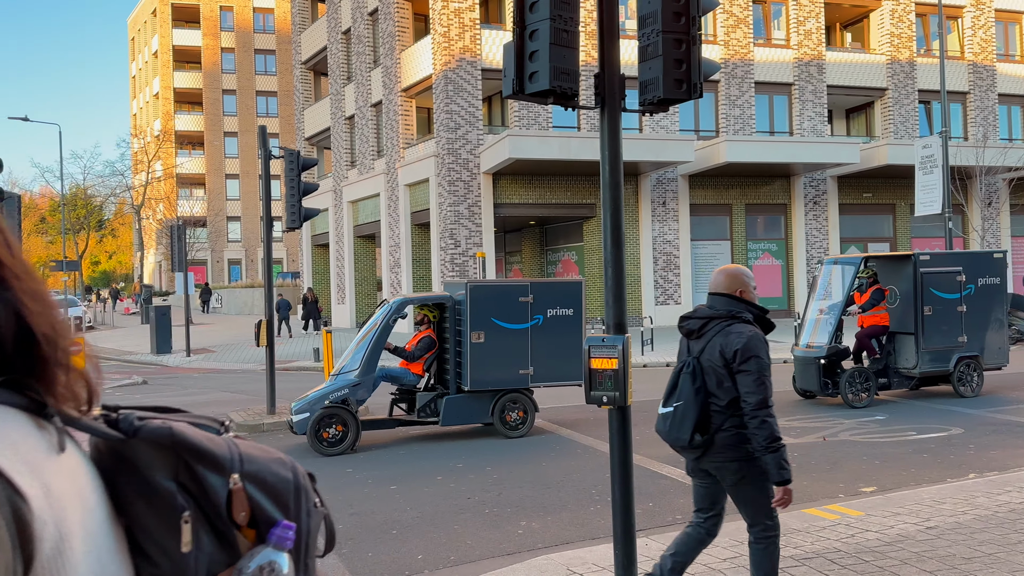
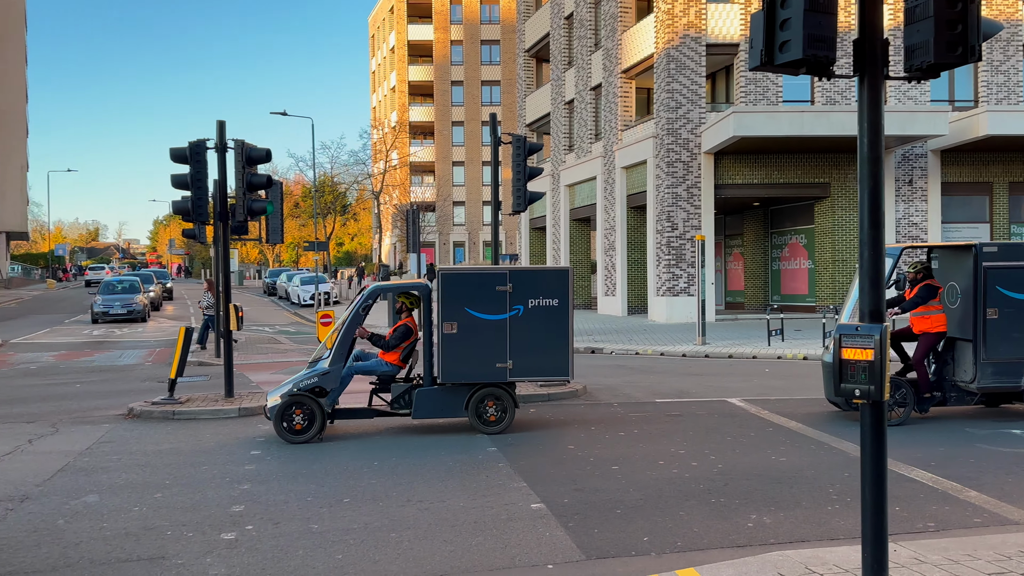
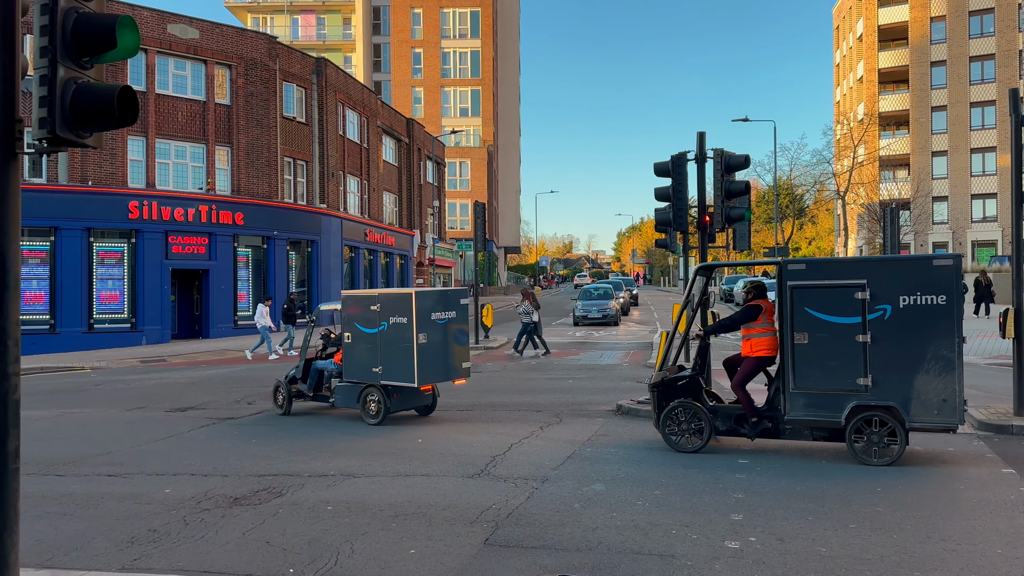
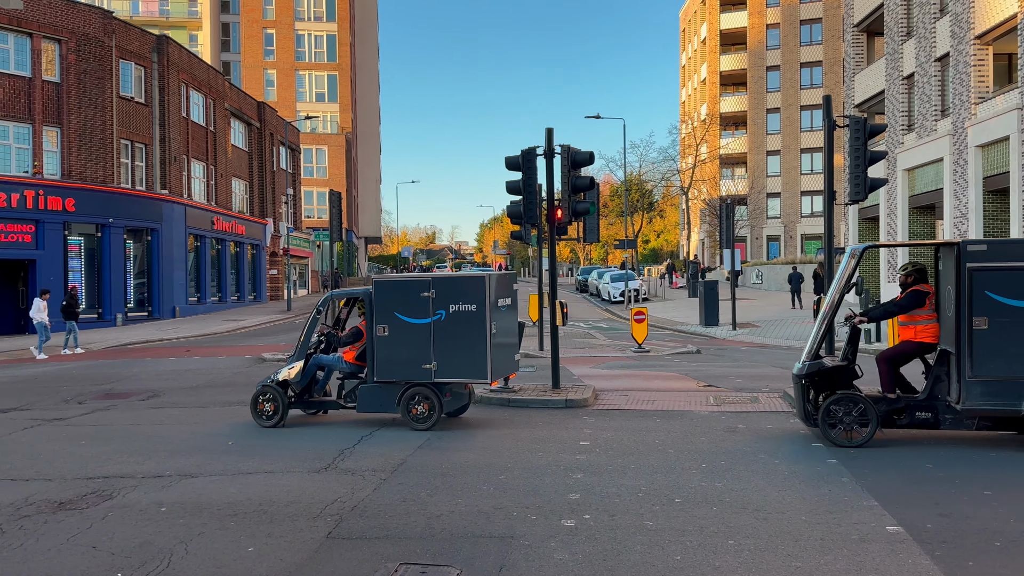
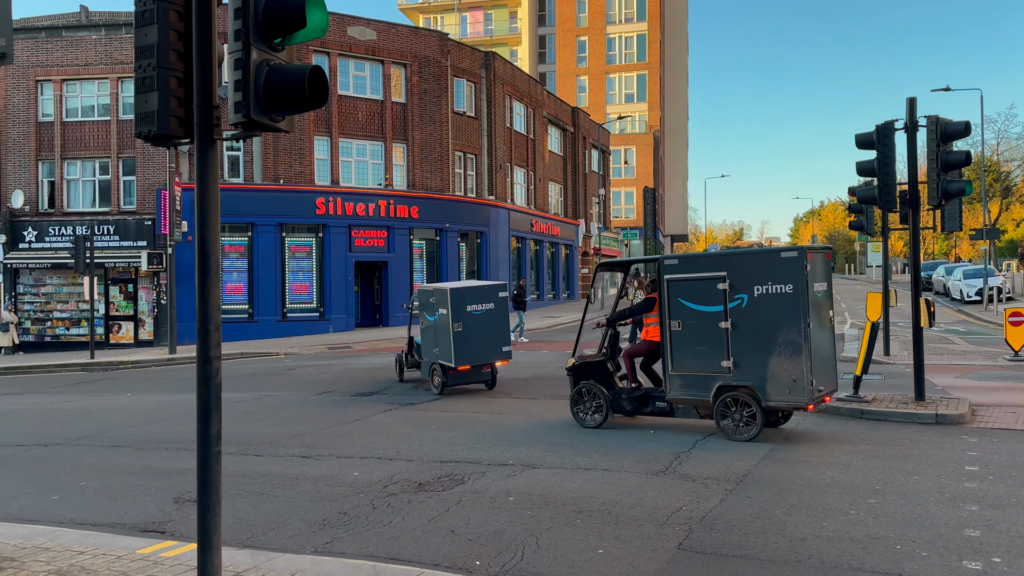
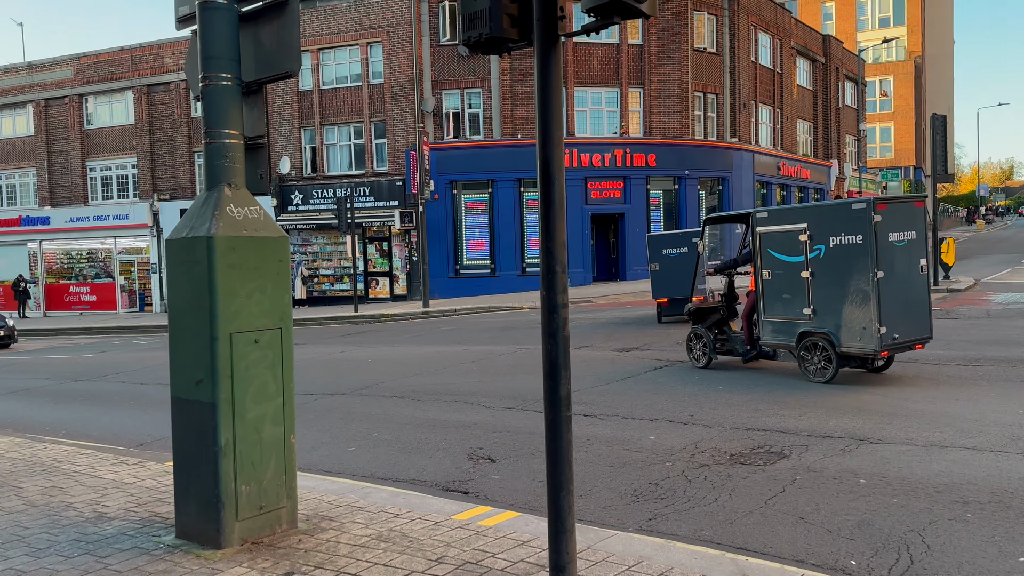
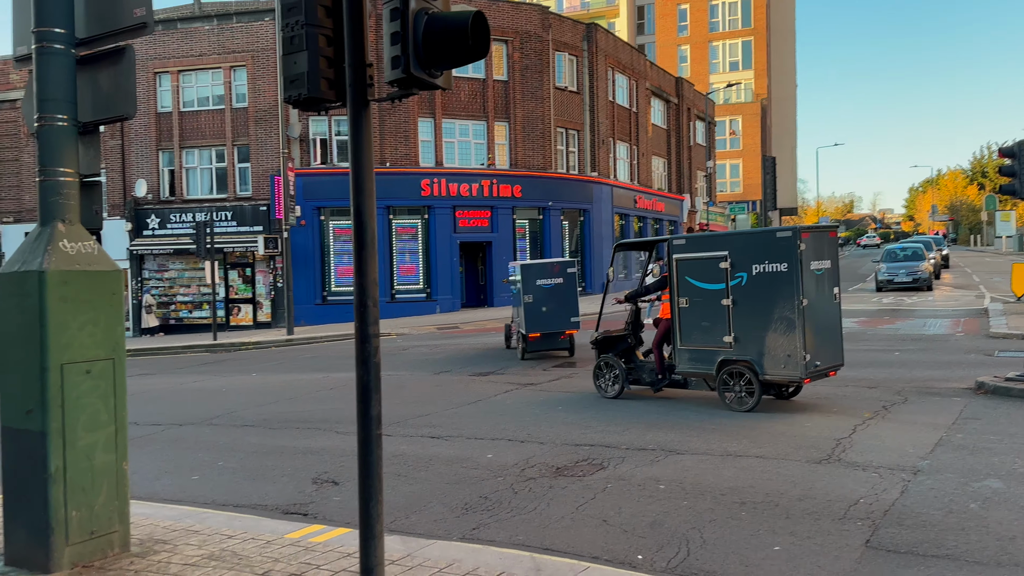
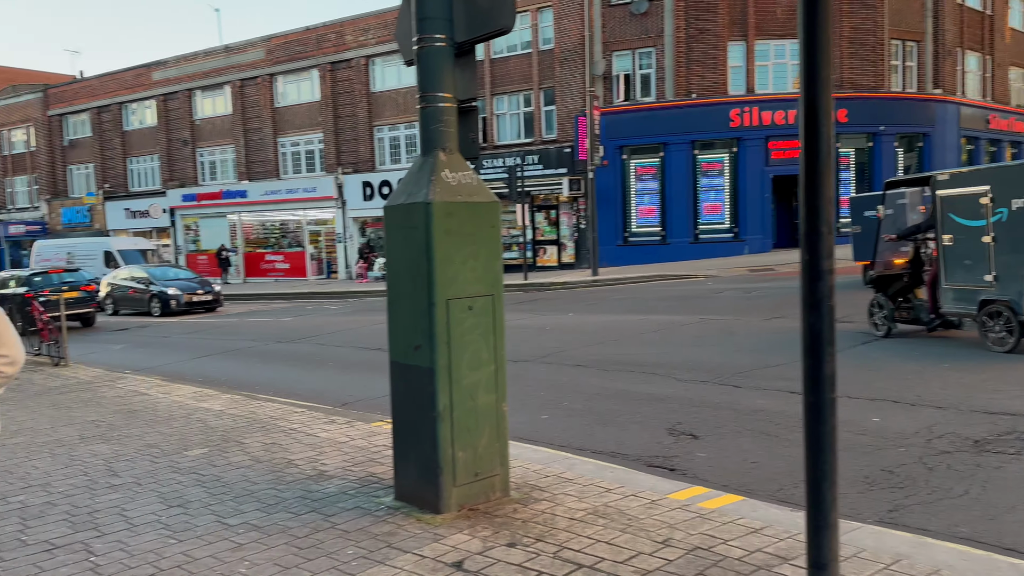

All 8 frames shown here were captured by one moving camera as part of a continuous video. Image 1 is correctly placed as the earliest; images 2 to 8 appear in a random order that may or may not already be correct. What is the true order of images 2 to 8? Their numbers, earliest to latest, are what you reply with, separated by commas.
2, 4, 3, 5, 7, 6, 8
